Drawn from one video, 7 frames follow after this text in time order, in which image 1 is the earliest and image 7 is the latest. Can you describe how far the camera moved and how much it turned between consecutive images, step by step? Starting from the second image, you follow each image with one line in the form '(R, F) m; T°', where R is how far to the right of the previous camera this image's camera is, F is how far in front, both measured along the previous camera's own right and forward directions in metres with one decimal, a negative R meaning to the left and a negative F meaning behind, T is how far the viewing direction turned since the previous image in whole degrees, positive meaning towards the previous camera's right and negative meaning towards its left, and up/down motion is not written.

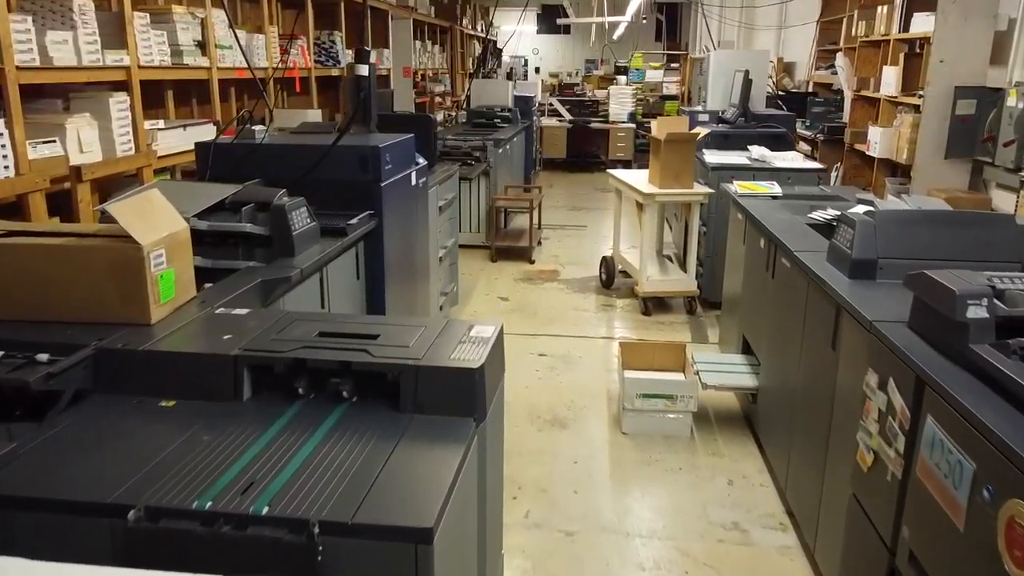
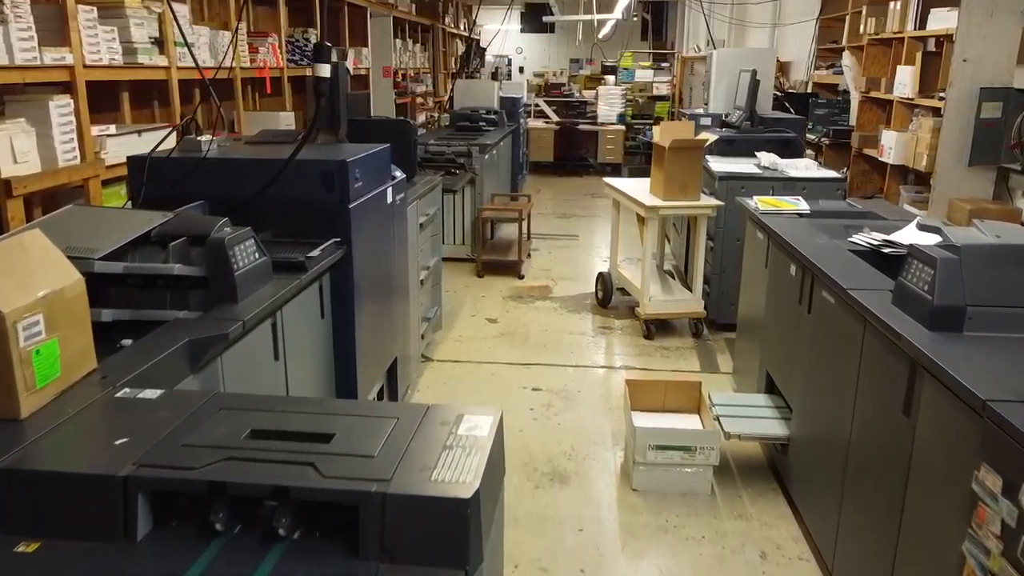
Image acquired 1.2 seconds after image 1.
(0.0, +0.4) m; +1°
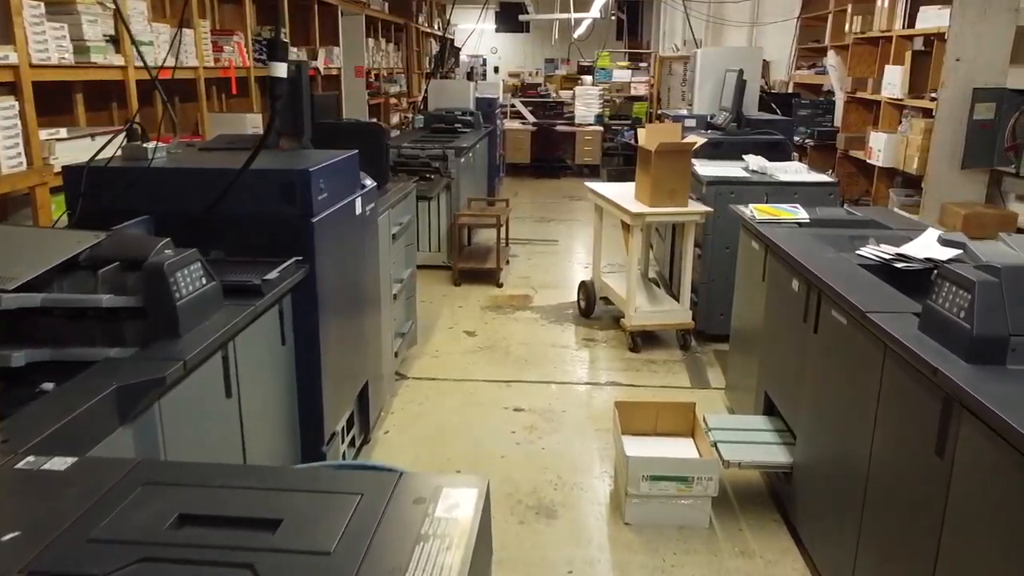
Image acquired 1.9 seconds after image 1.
(0.0, +0.2) m; +2°
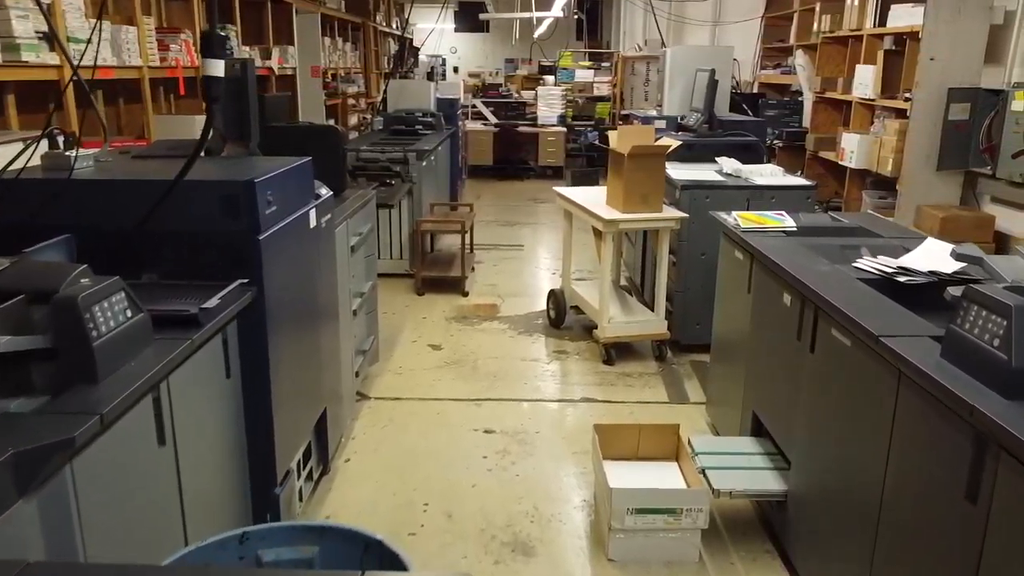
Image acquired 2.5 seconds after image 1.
(0.0, +0.2) m; +3°
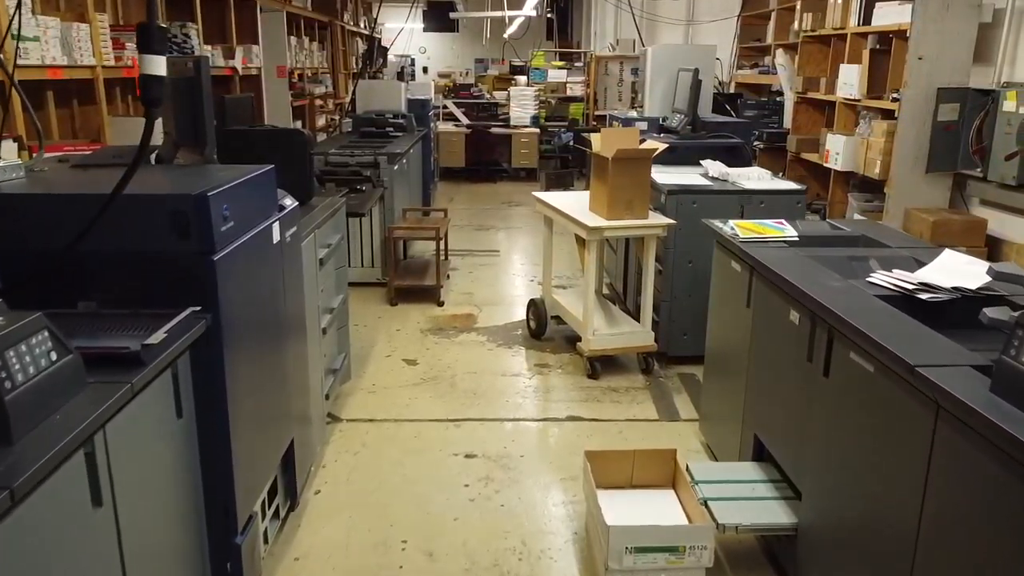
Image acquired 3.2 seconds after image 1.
(0.0, +0.2) m; +2°
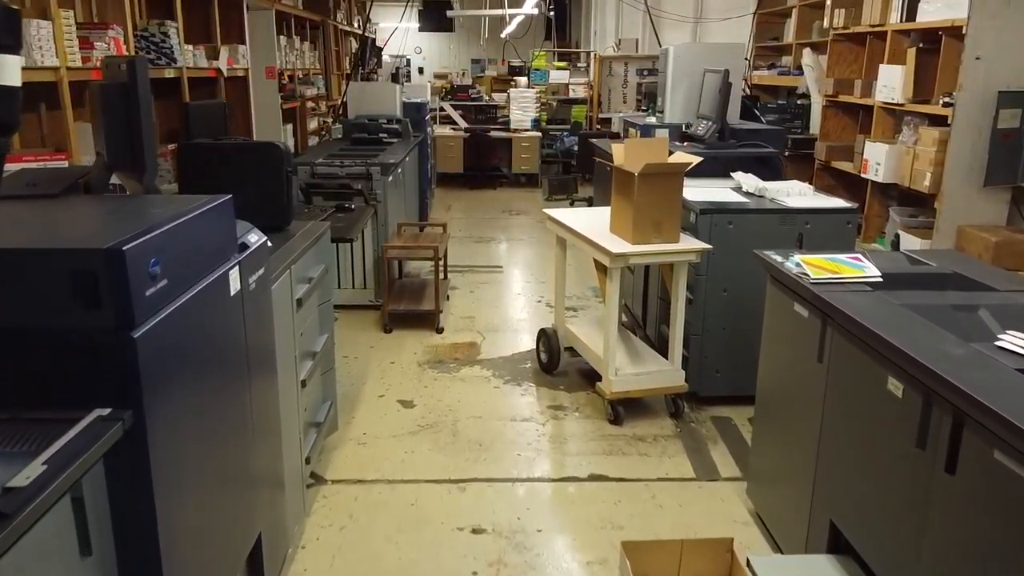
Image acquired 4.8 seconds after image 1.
(-0.1, +0.4) m; 0°
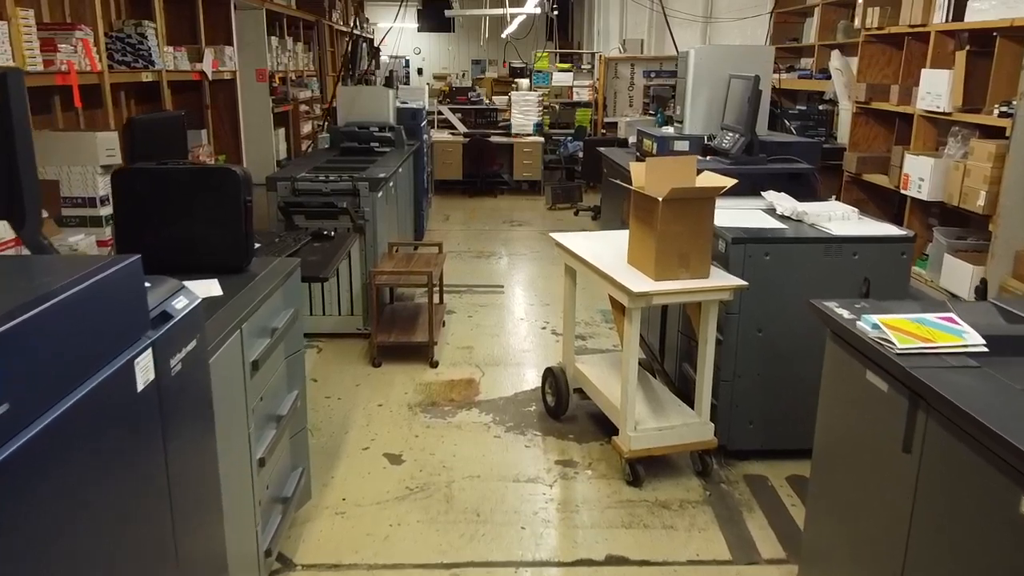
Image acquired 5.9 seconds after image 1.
(0.0, +0.4) m; 0°
